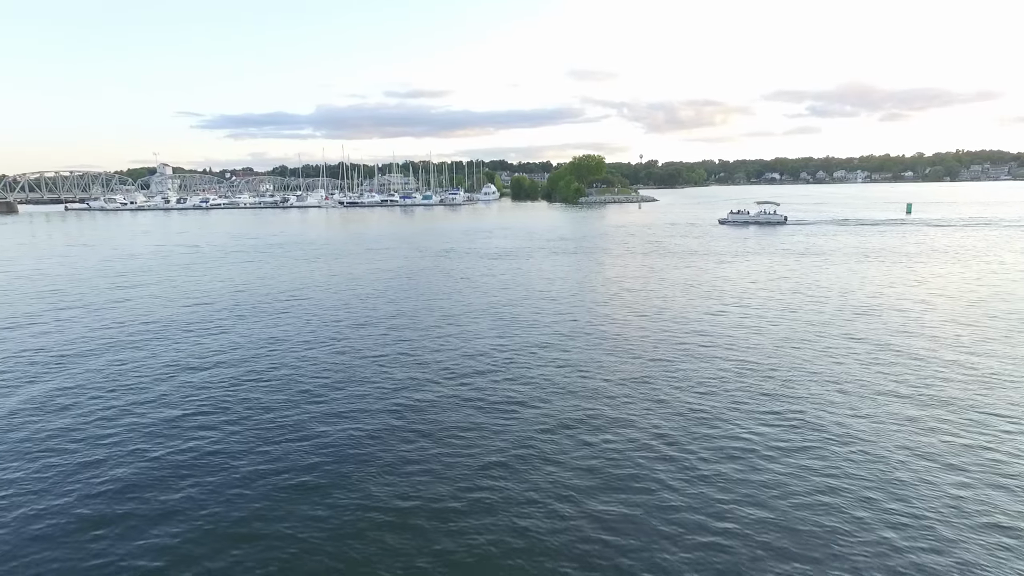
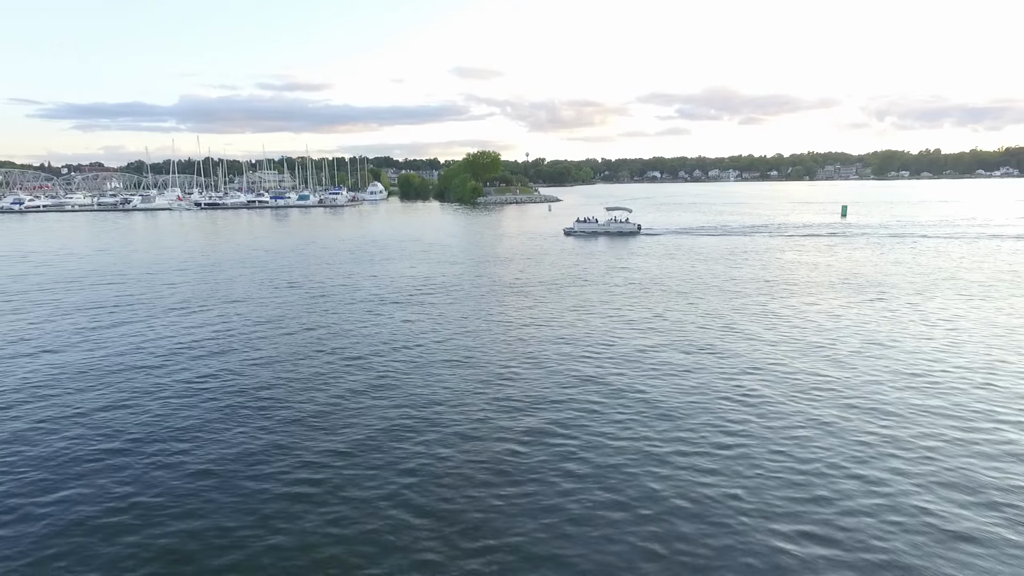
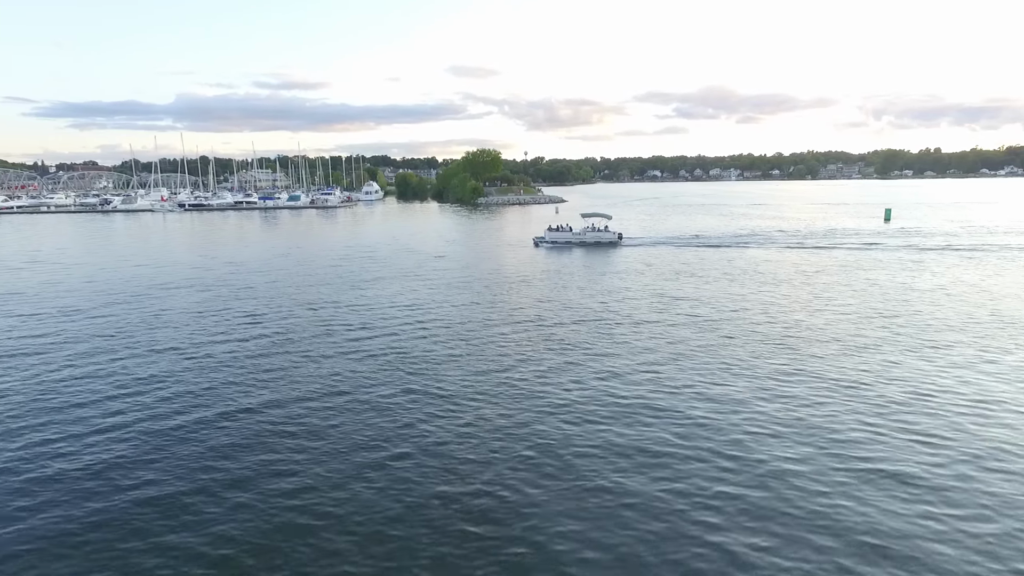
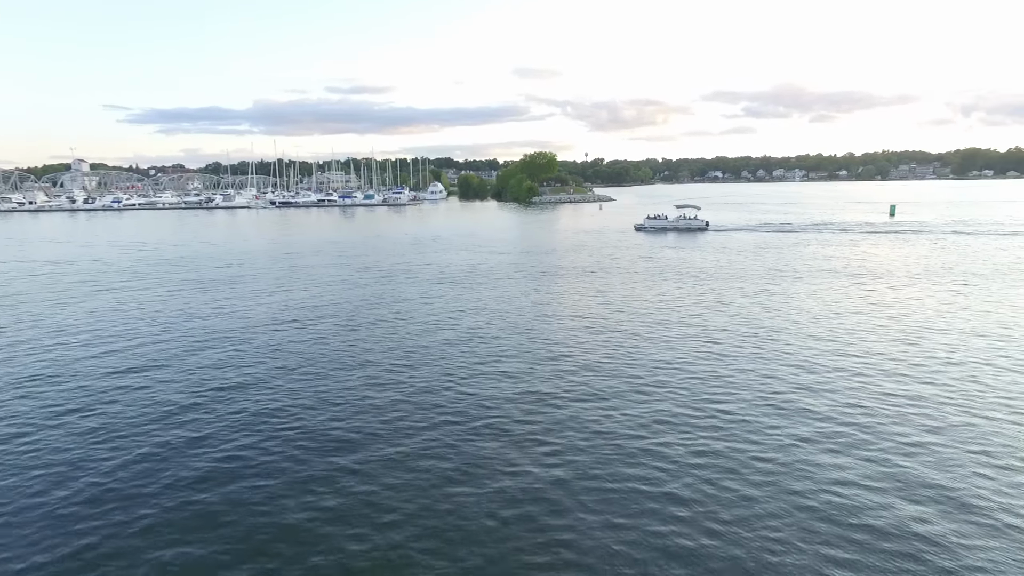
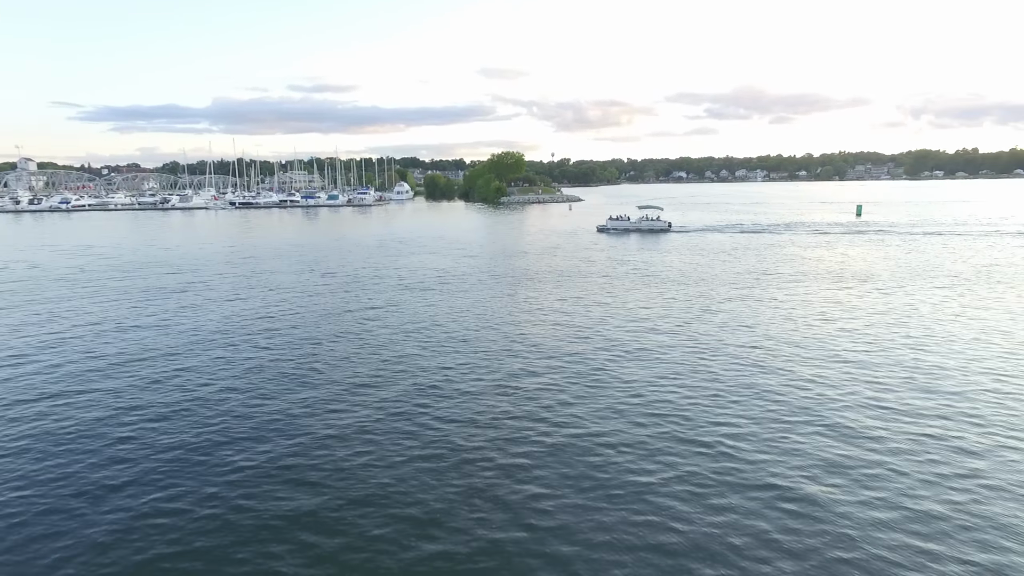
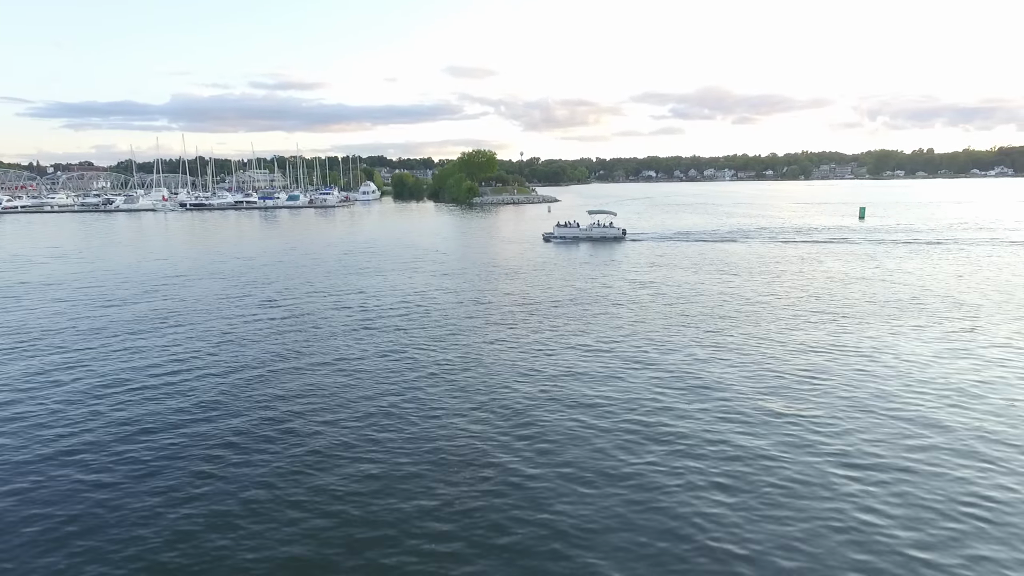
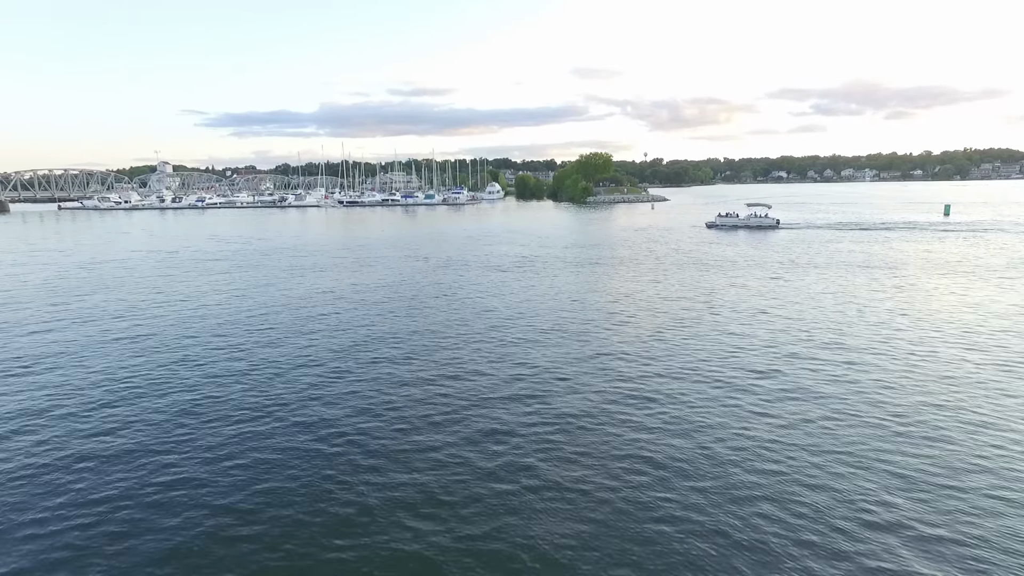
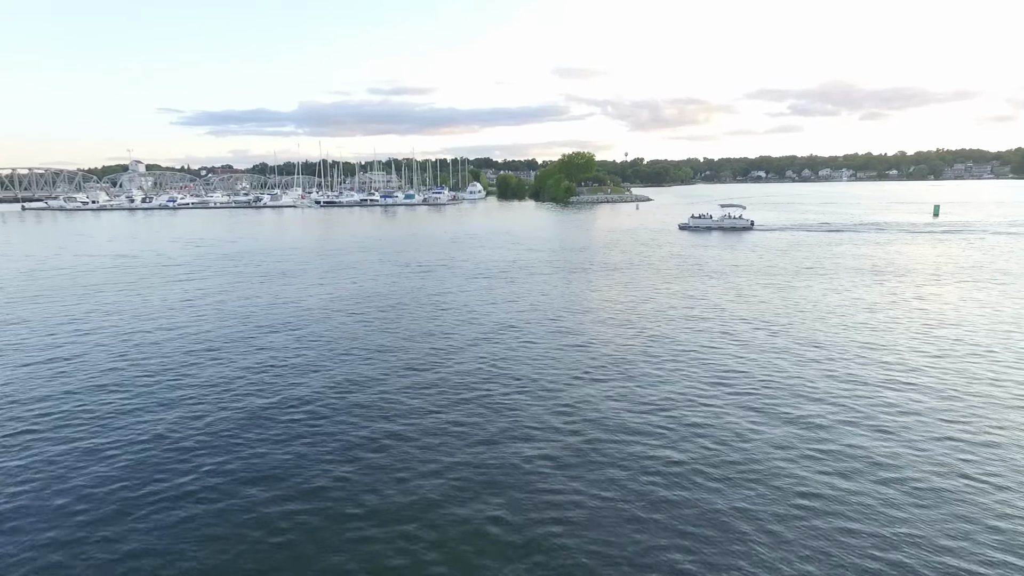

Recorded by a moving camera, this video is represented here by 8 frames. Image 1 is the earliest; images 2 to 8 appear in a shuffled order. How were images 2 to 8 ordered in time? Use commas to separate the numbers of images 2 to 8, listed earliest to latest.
7, 8, 4, 5, 2, 6, 3
